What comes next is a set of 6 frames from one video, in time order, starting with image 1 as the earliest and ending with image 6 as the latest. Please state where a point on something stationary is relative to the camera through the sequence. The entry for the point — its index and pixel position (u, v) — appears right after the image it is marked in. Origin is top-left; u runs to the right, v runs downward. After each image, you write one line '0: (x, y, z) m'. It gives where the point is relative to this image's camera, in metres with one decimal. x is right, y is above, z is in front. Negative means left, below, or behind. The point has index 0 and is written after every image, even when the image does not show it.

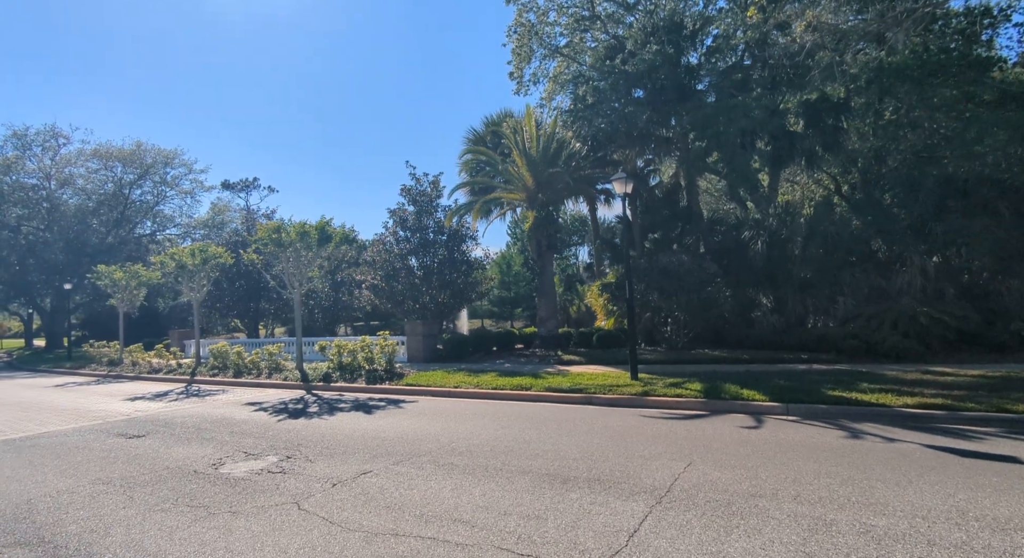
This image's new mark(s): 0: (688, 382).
0: (+3.1, -1.8, +9.8) m
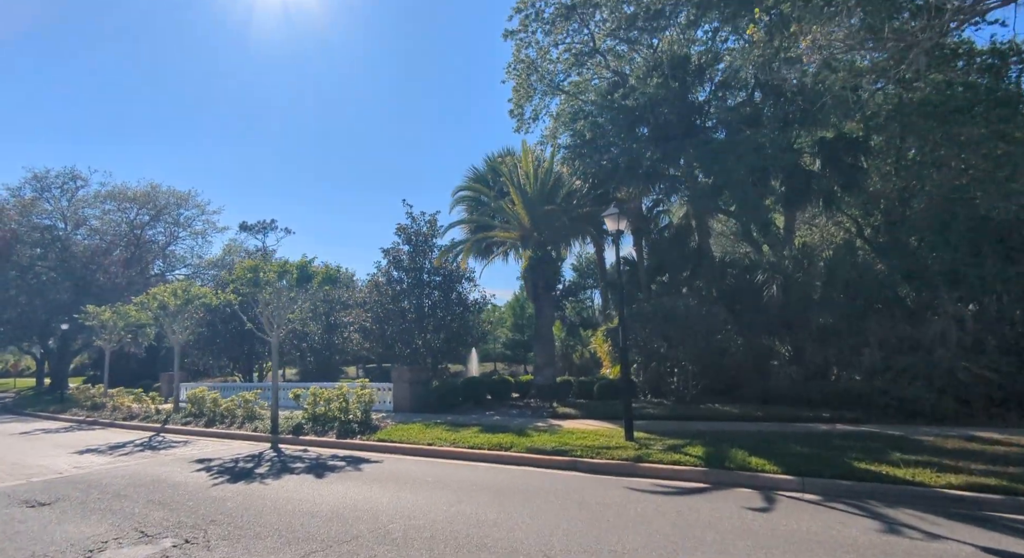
0: (+2.7, -2.5, +8.5) m
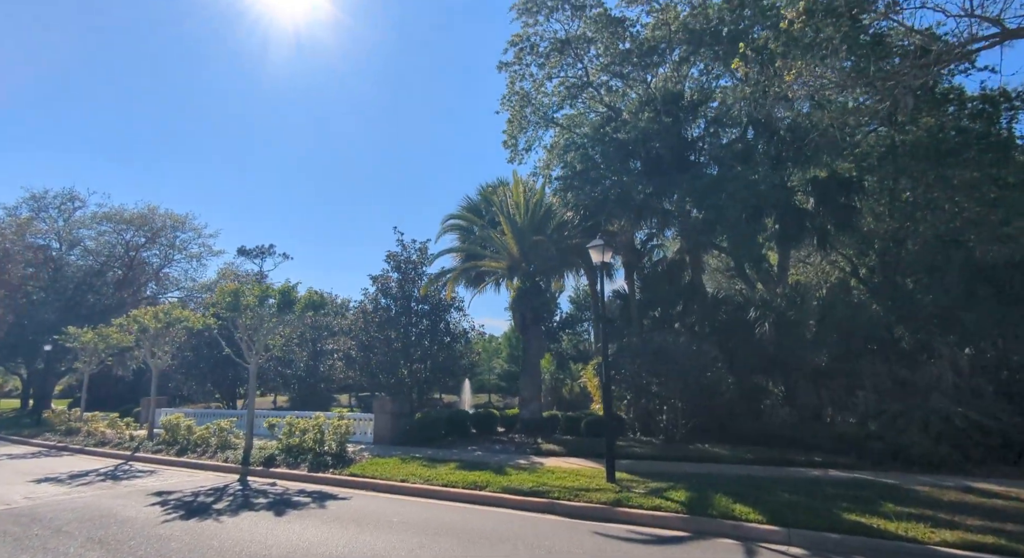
0: (+2.3, -3.1, +8.1) m
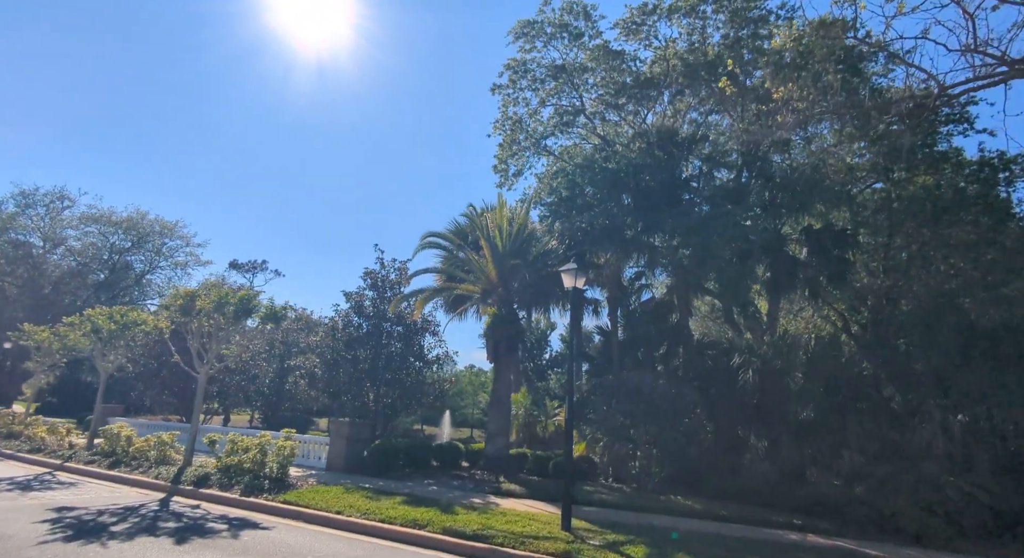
0: (+1.5, -3.5, +7.3) m
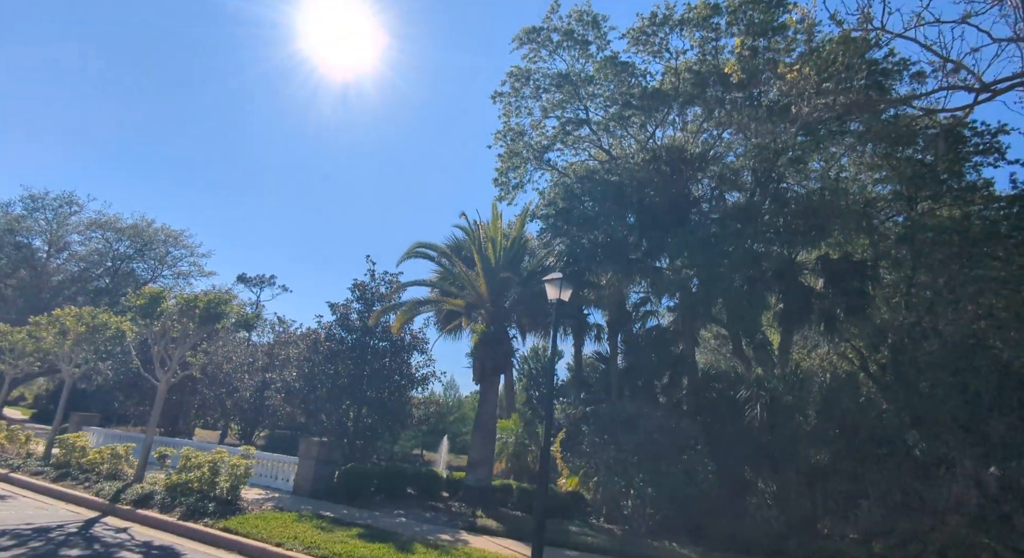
0: (+1.1, -3.6, +6.2) m
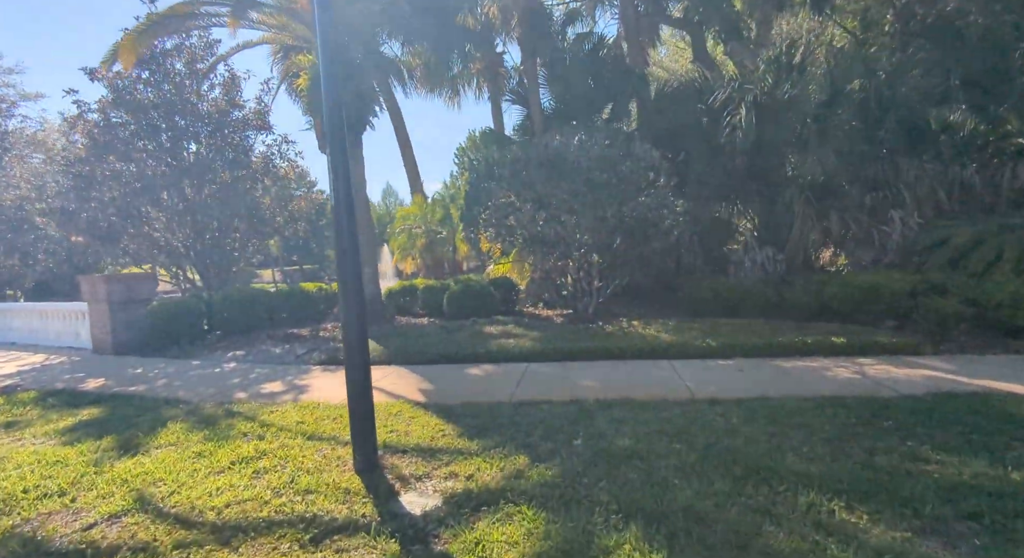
0: (0.0, -1.1, +2.7) m
